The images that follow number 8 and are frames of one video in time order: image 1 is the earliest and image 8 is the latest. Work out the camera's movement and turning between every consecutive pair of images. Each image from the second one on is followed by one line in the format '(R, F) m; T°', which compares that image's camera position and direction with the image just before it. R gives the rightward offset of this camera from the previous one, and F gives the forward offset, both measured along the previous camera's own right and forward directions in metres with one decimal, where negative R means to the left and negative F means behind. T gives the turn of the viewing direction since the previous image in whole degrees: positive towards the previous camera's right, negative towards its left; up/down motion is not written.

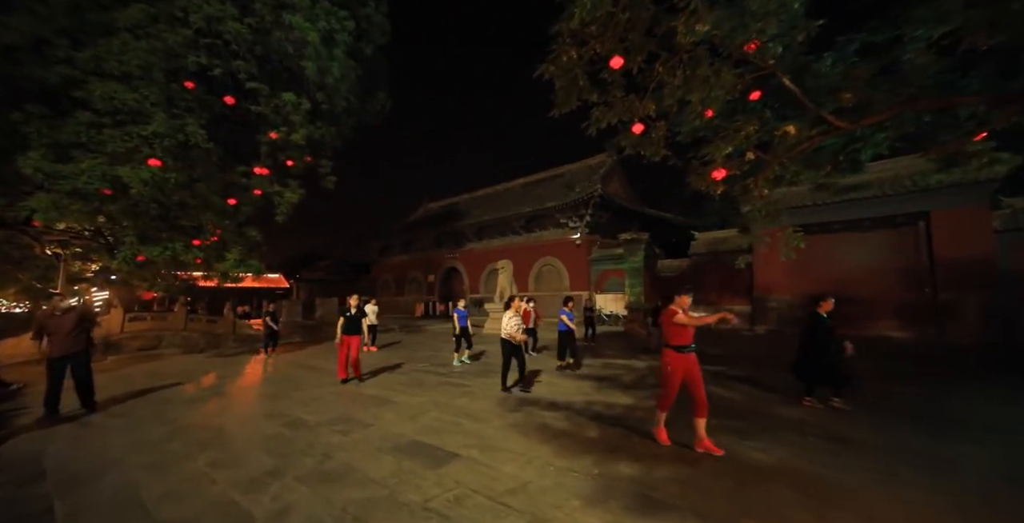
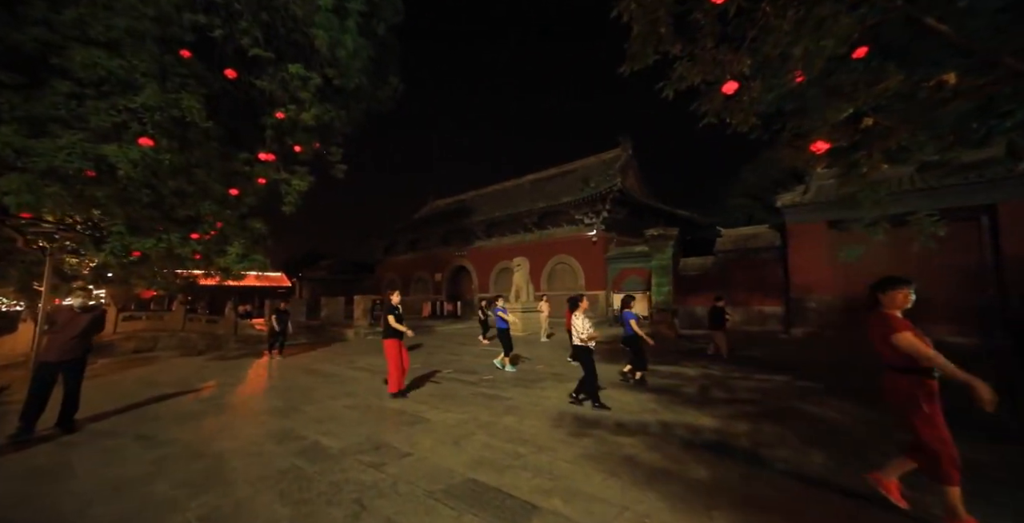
(-0.5, +0.8) m; 0°
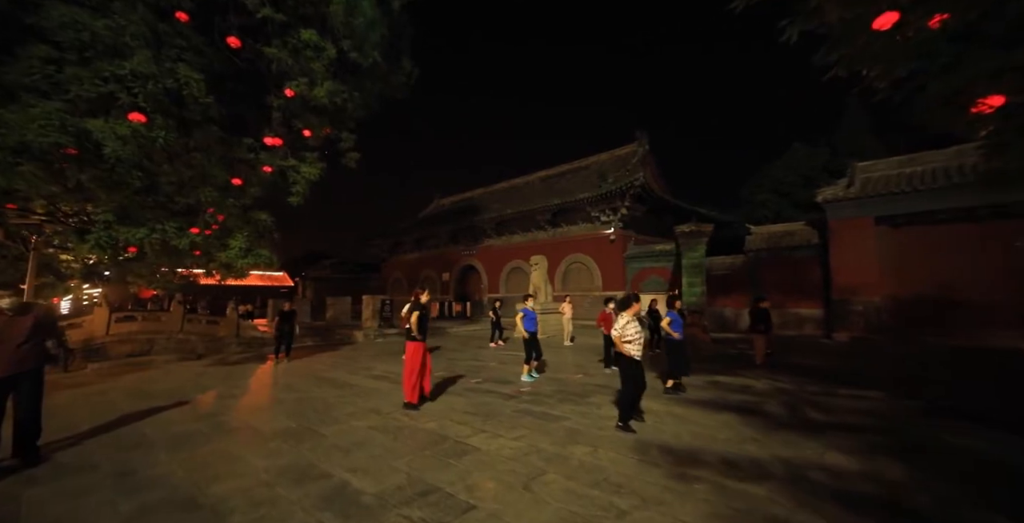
(-0.5, +0.8) m; 0°
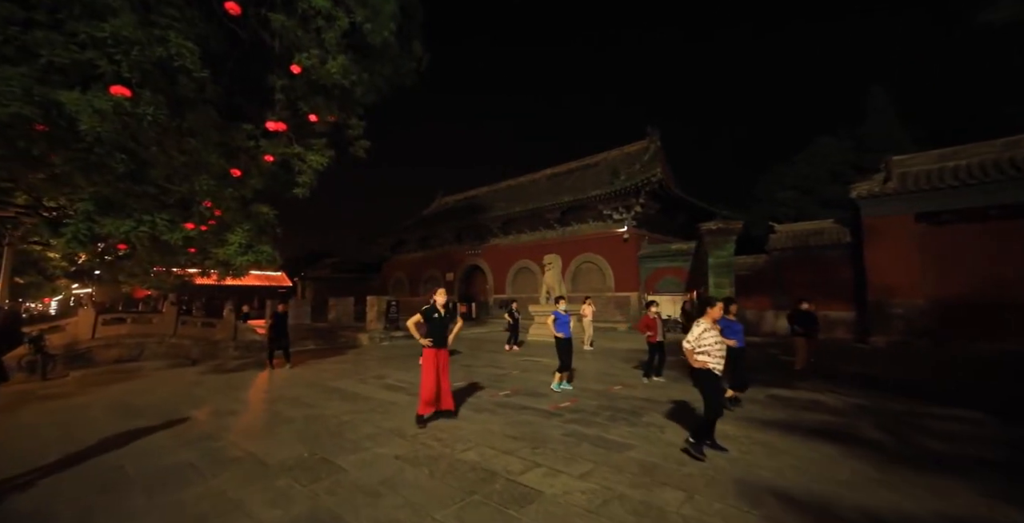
(-0.5, +0.7) m; 0°
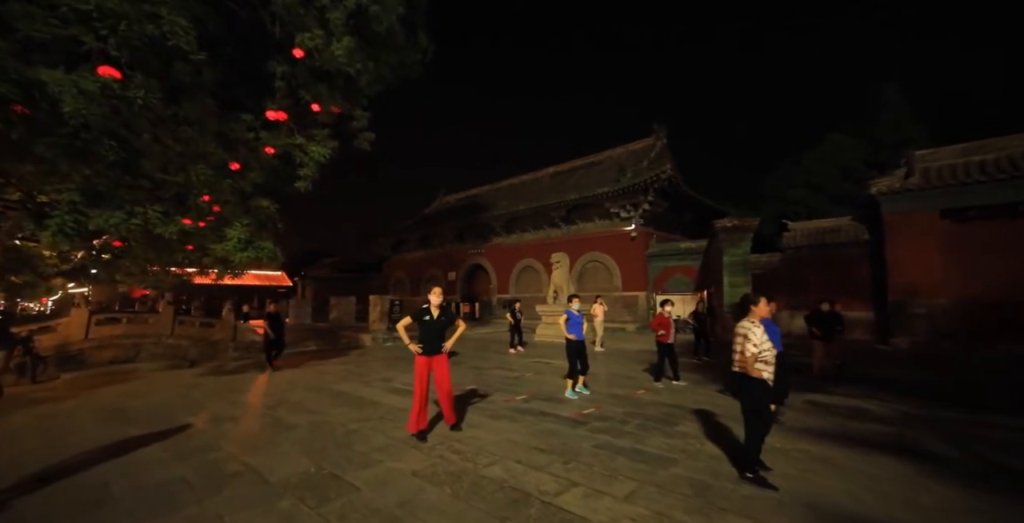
(-0.2, +0.3) m; 0°
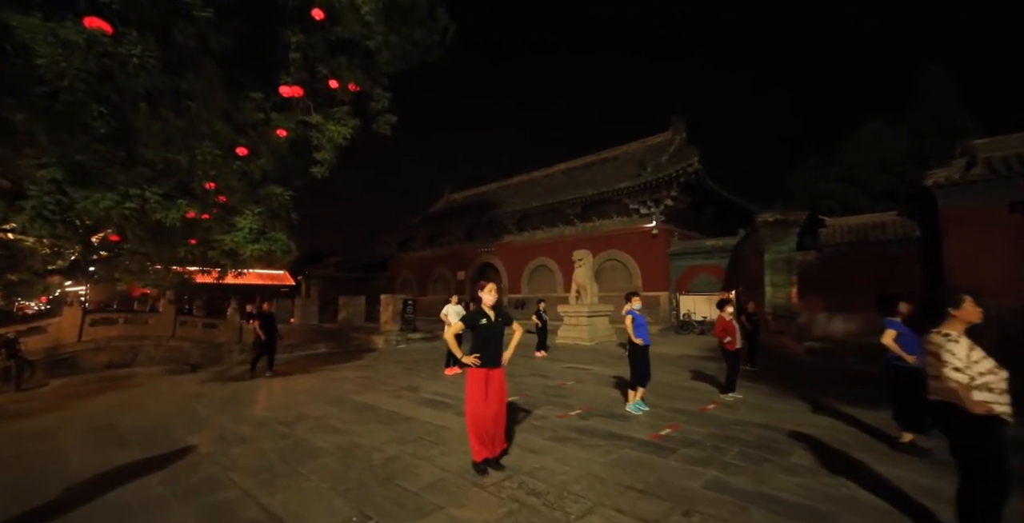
(-0.6, +0.7) m; 0°
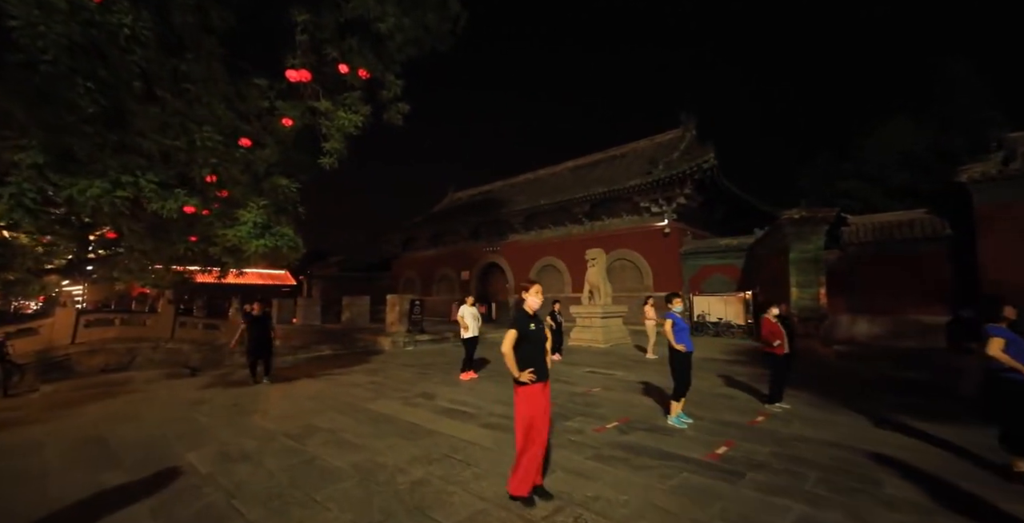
(-0.3, +0.4) m; 0°
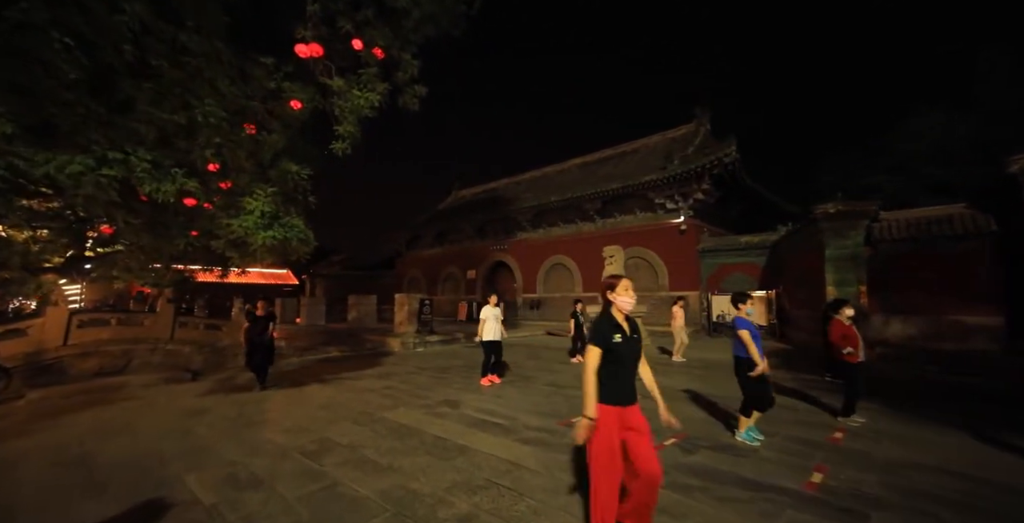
(-0.4, +0.5) m; 0°
